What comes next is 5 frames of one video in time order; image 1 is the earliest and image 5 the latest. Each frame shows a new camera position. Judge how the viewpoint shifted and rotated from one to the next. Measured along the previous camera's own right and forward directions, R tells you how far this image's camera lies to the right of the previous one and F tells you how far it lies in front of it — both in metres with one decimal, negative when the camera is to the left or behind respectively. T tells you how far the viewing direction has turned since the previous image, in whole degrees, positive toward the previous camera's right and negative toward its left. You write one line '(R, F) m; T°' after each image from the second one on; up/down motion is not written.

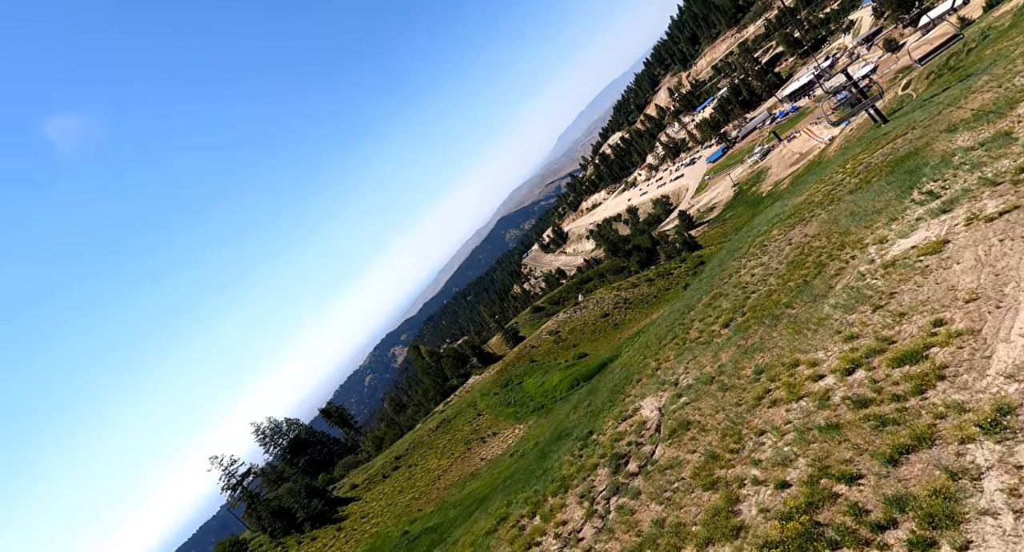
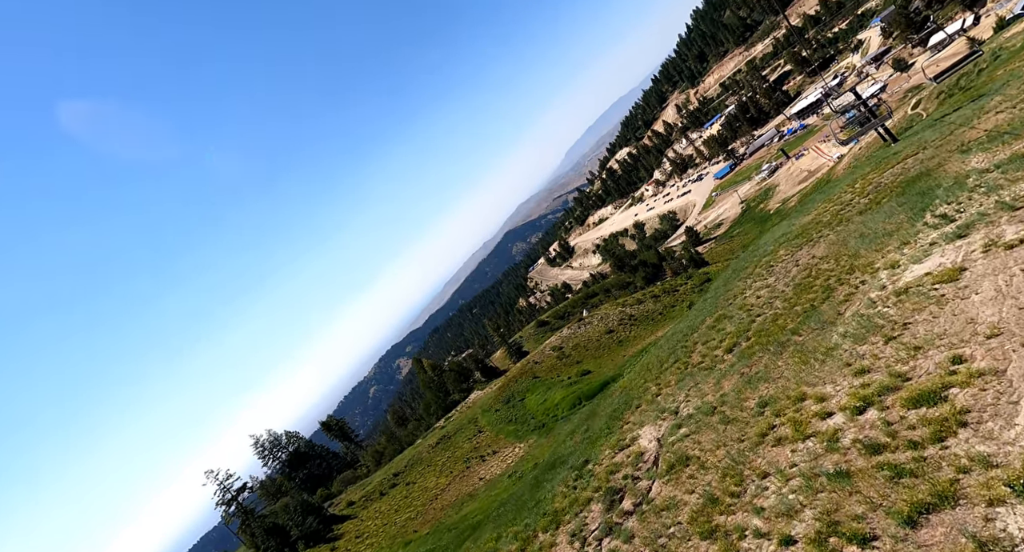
(+0.6, +1.2) m; -1°
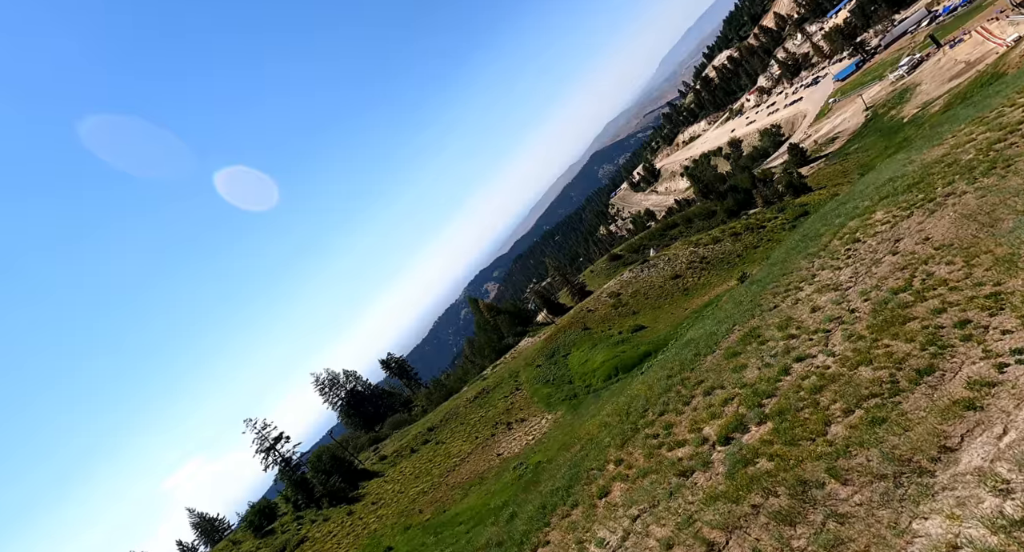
(+7.1, +14.3) m; -8°
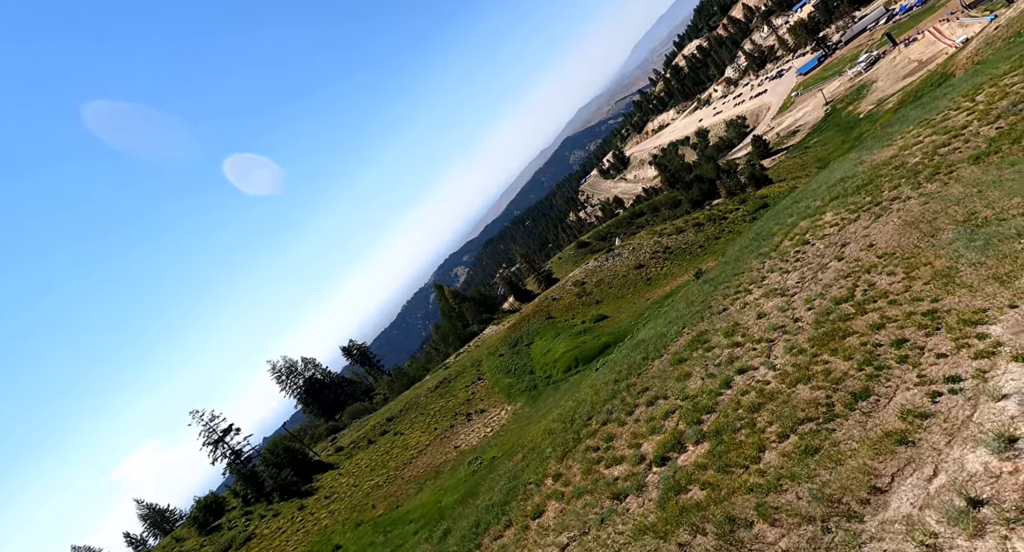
(+1.2, +1.2) m; +3°
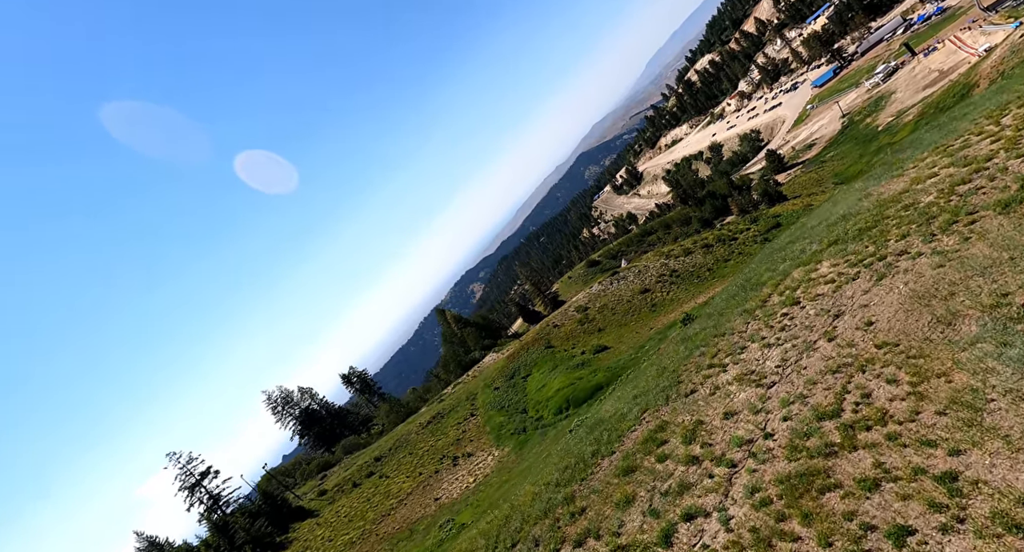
(+4.0, +5.2) m; -2°
